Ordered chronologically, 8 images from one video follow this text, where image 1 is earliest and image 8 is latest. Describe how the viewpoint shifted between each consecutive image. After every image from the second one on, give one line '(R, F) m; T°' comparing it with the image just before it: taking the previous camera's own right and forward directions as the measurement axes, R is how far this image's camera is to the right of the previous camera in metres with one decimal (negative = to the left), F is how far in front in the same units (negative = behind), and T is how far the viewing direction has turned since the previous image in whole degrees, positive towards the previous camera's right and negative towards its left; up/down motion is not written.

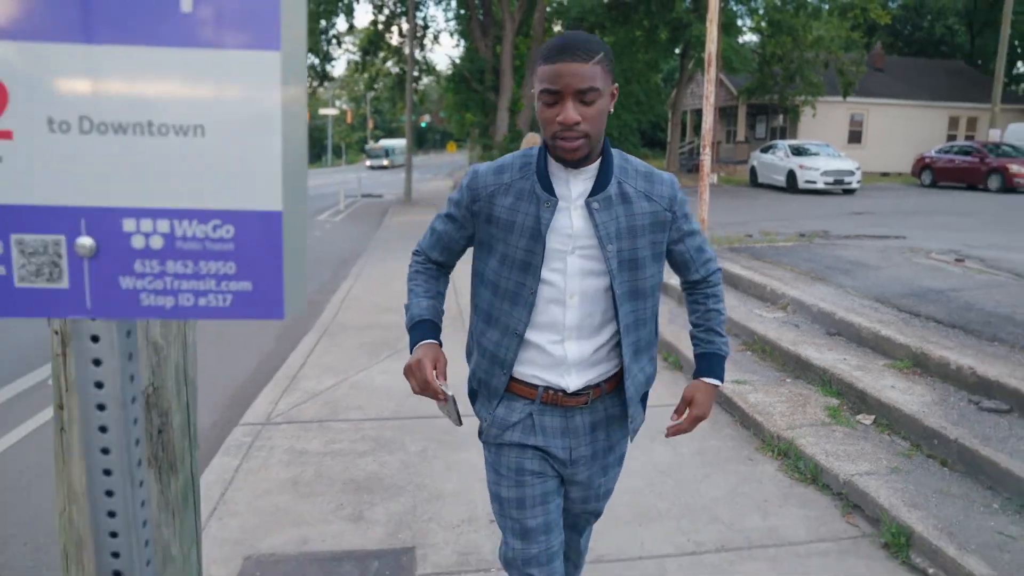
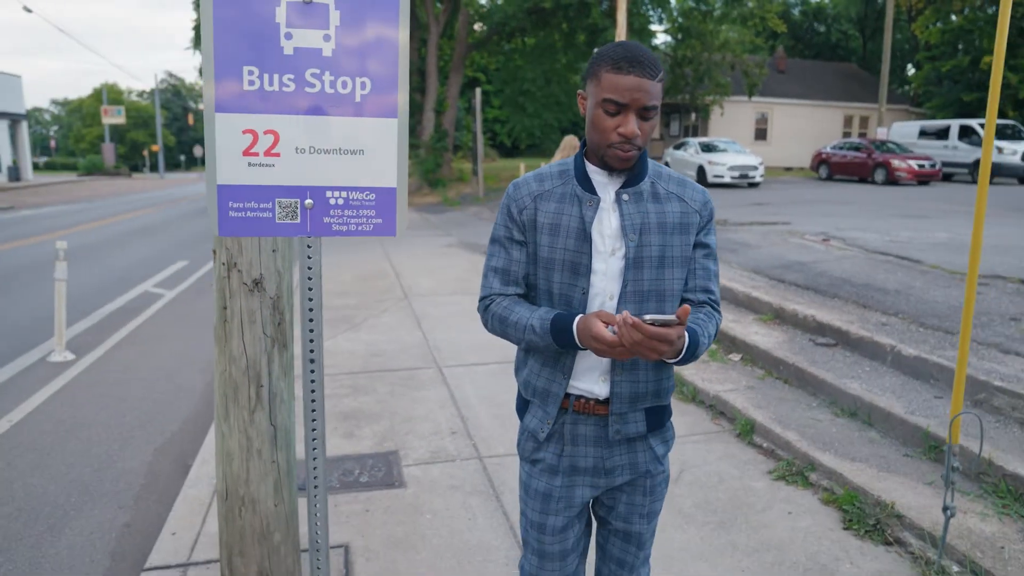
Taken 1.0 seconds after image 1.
(-0.2, -1.3) m; +6°
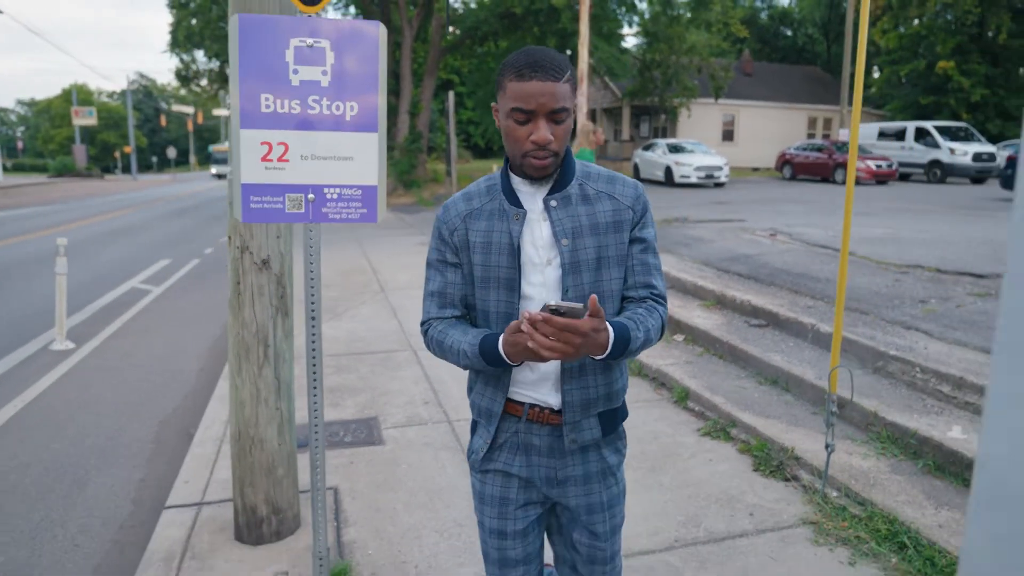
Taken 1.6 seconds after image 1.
(+0.1, -0.7) m; +2°
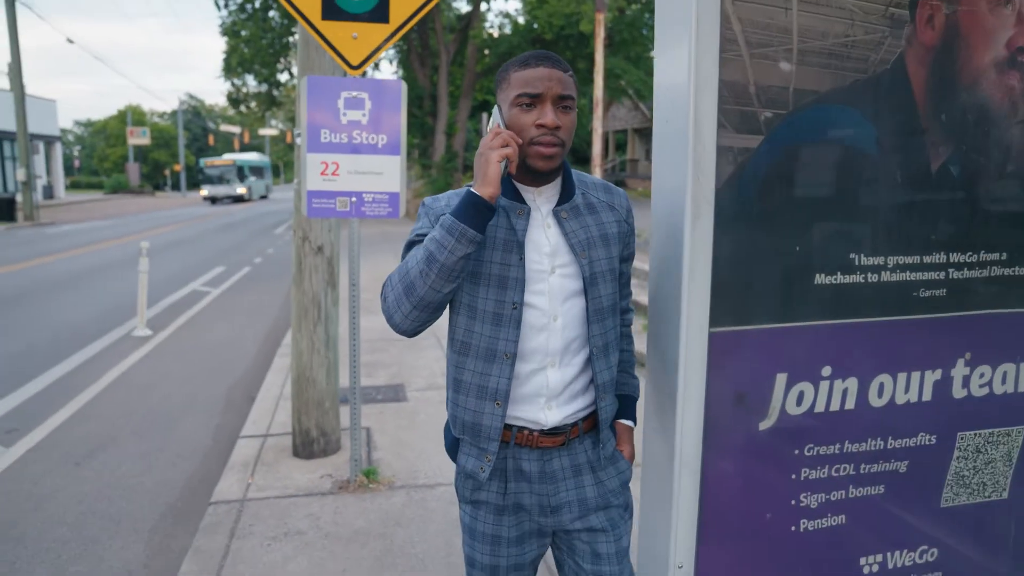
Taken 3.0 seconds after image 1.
(+0.3, -1.2) m; -3°
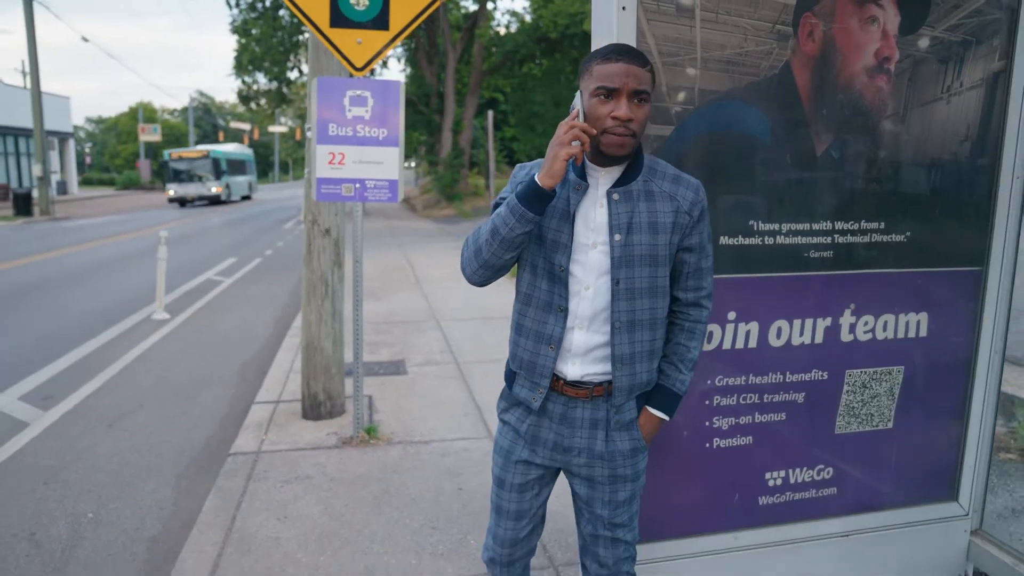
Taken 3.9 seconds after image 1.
(+0.1, -0.5) m; -1°
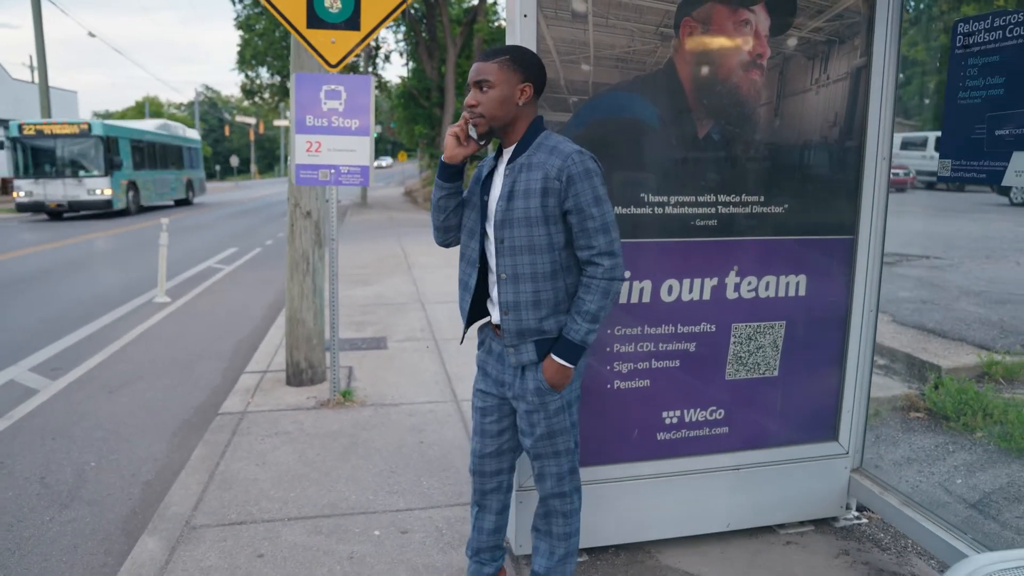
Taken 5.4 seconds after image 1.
(+0.3, -0.5) m; -1°
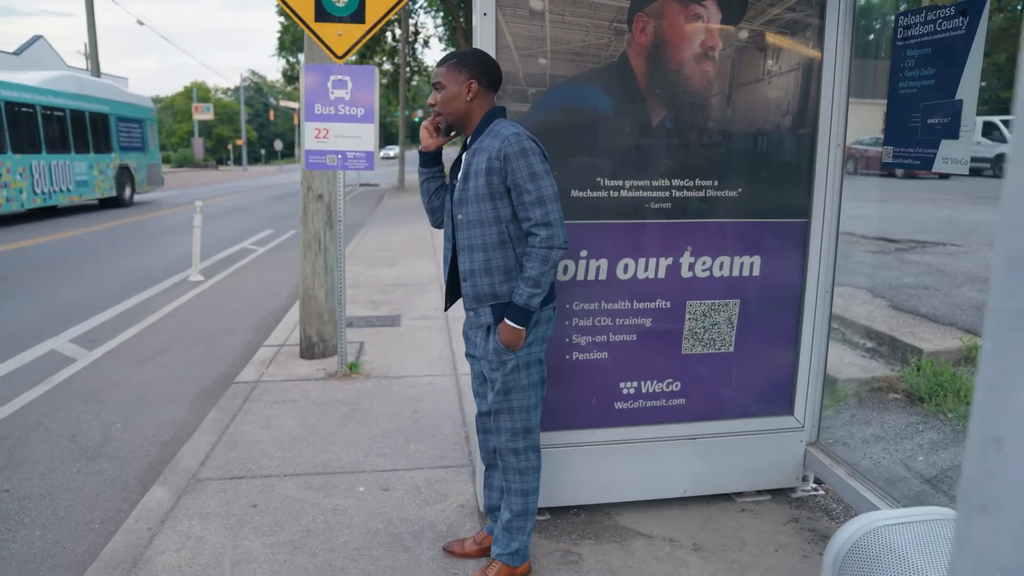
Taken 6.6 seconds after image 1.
(+0.4, -0.3) m; -3°
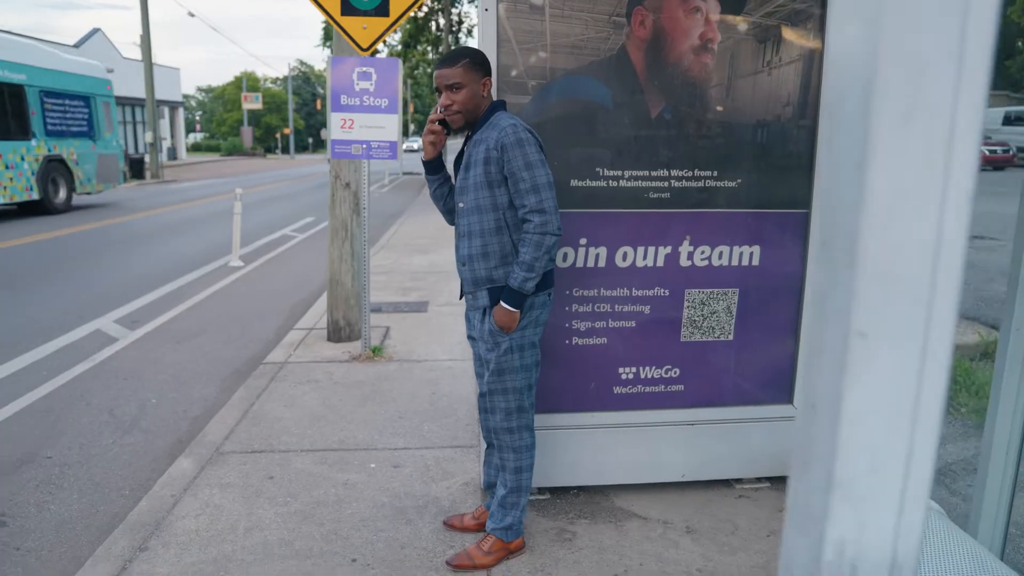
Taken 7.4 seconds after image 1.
(+0.2, -0.1) m; -3°
